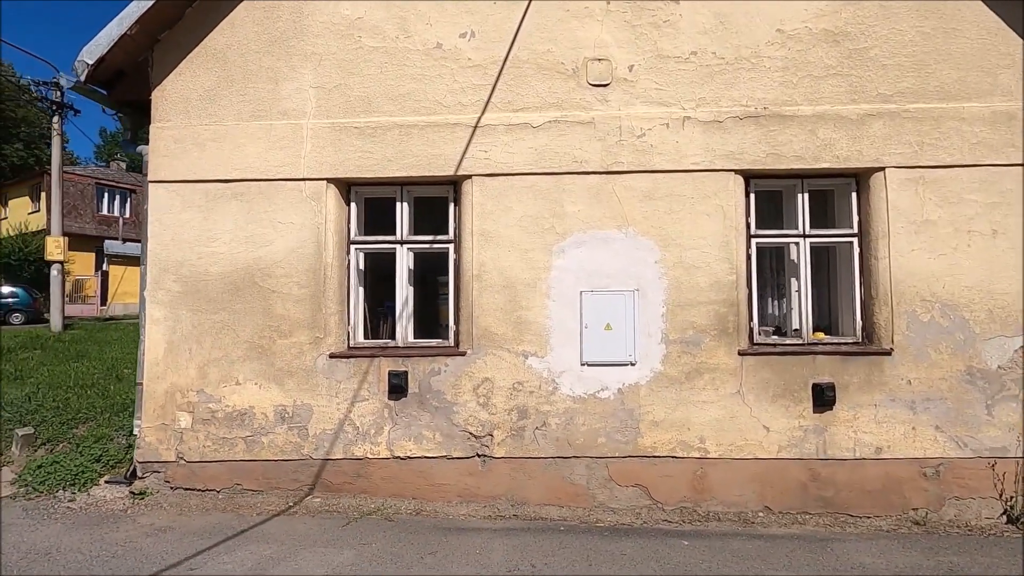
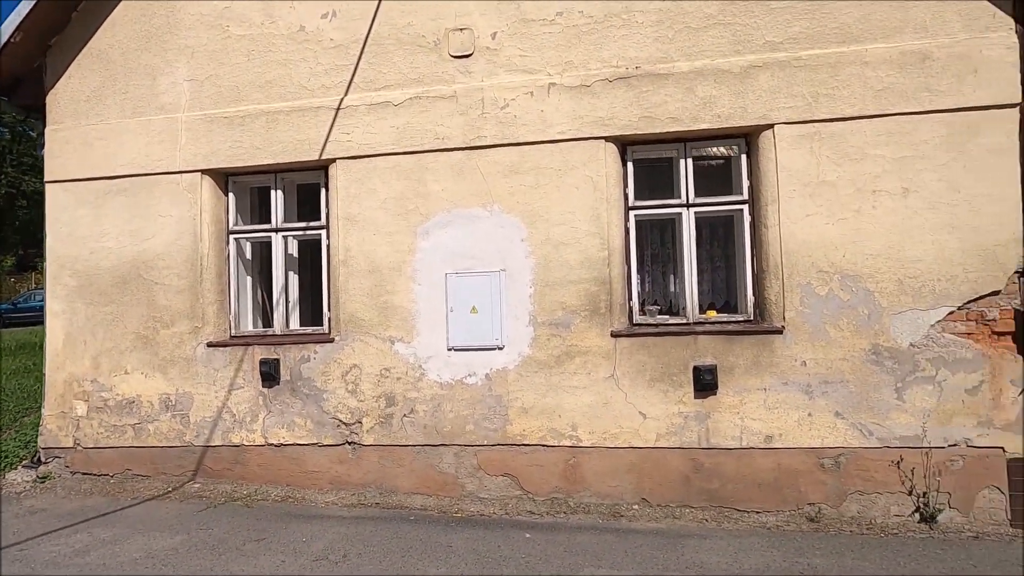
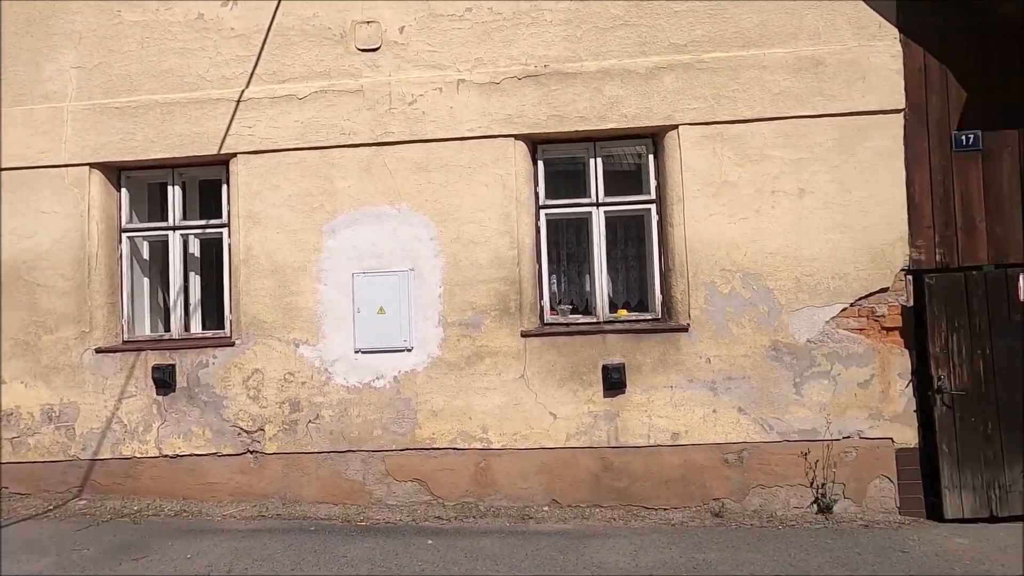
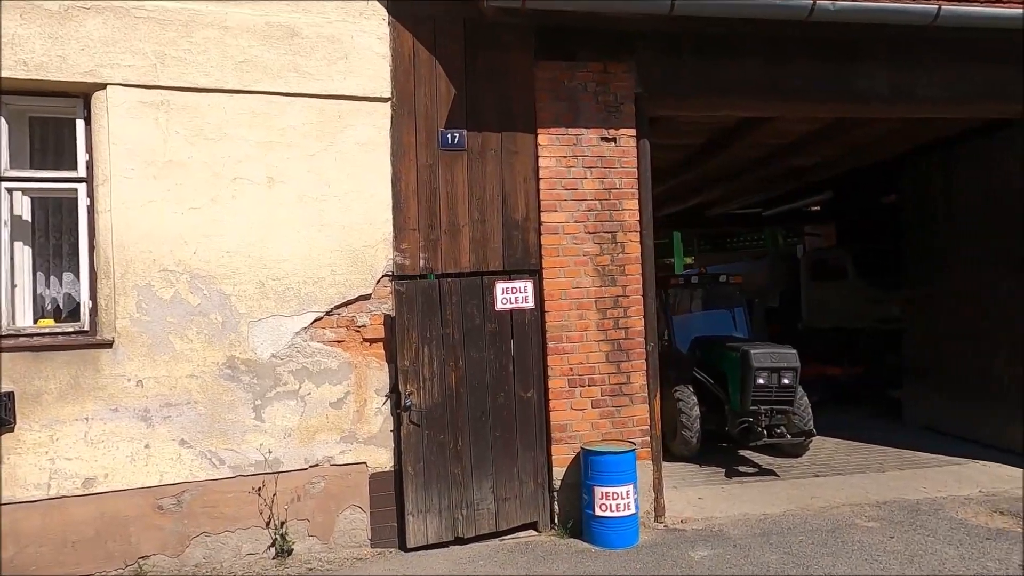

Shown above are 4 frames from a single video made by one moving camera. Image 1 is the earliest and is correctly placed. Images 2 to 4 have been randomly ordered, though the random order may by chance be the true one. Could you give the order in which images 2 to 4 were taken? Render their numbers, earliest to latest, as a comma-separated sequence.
2, 3, 4
